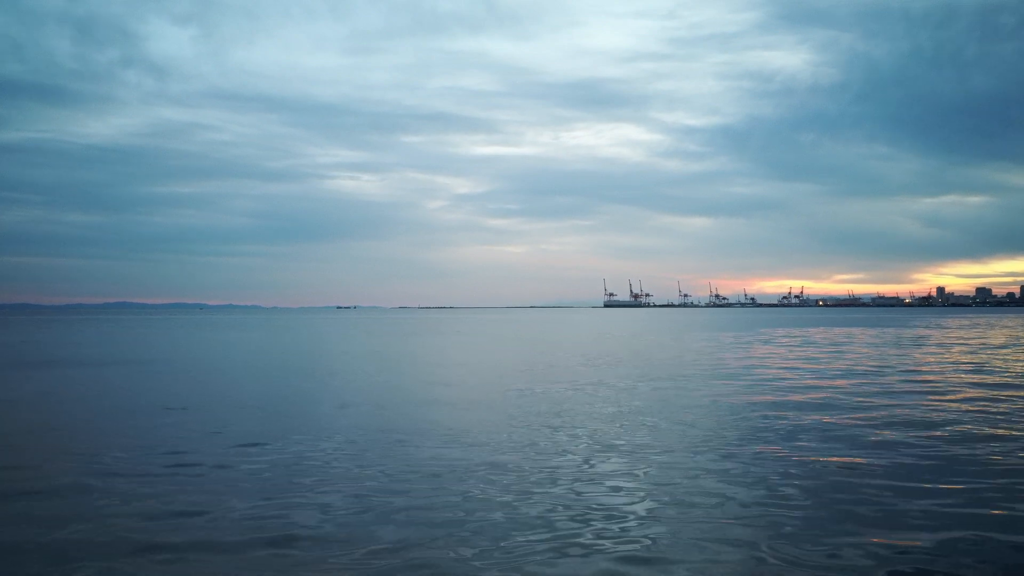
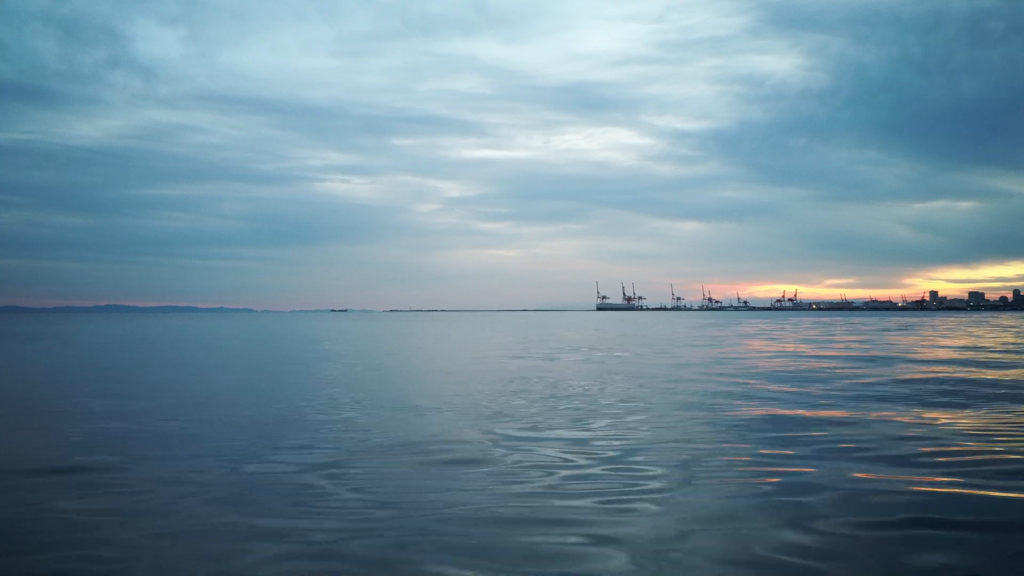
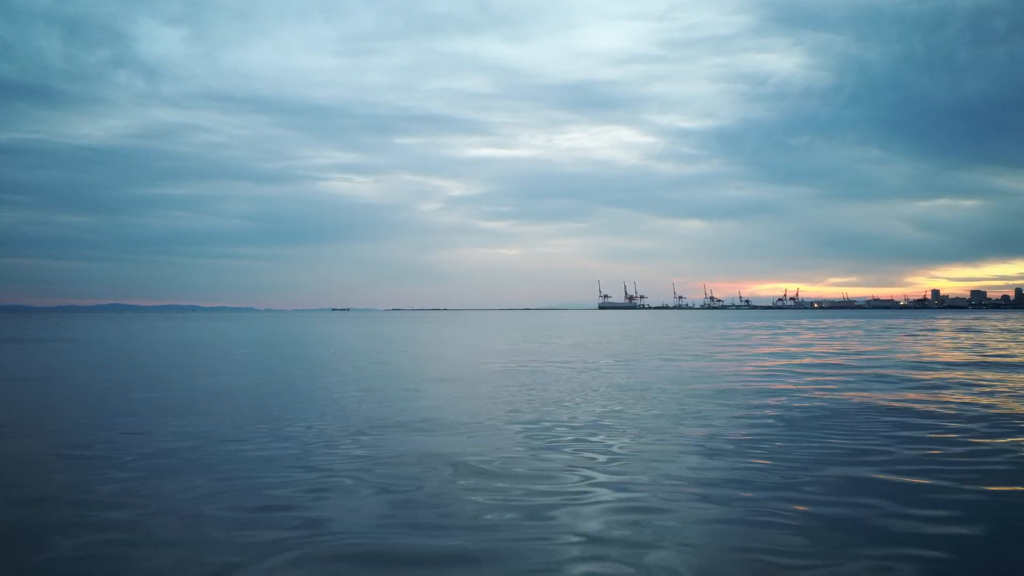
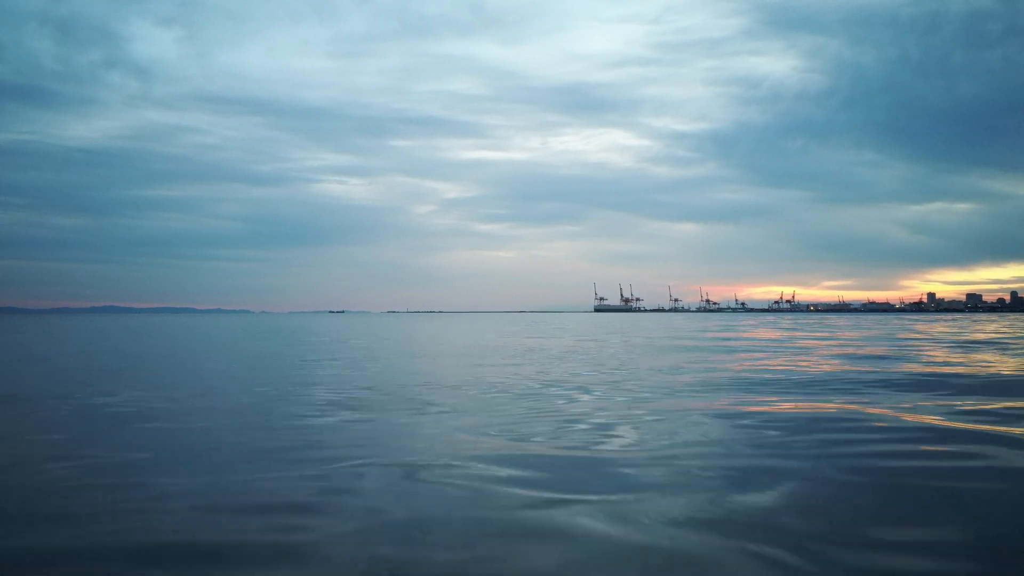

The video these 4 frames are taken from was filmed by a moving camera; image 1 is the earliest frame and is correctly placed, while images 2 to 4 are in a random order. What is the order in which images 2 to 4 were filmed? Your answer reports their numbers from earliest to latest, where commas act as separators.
3, 2, 4
